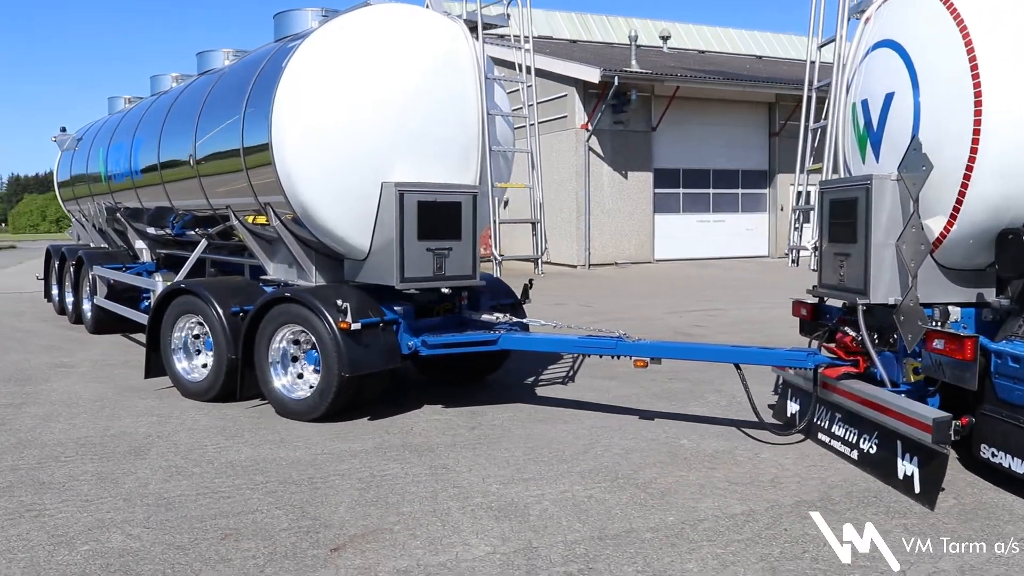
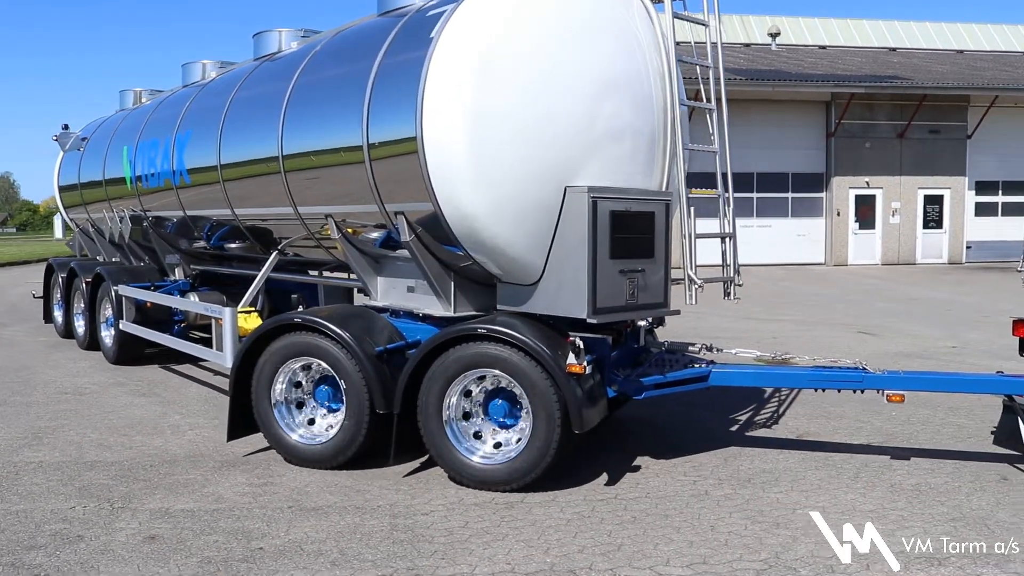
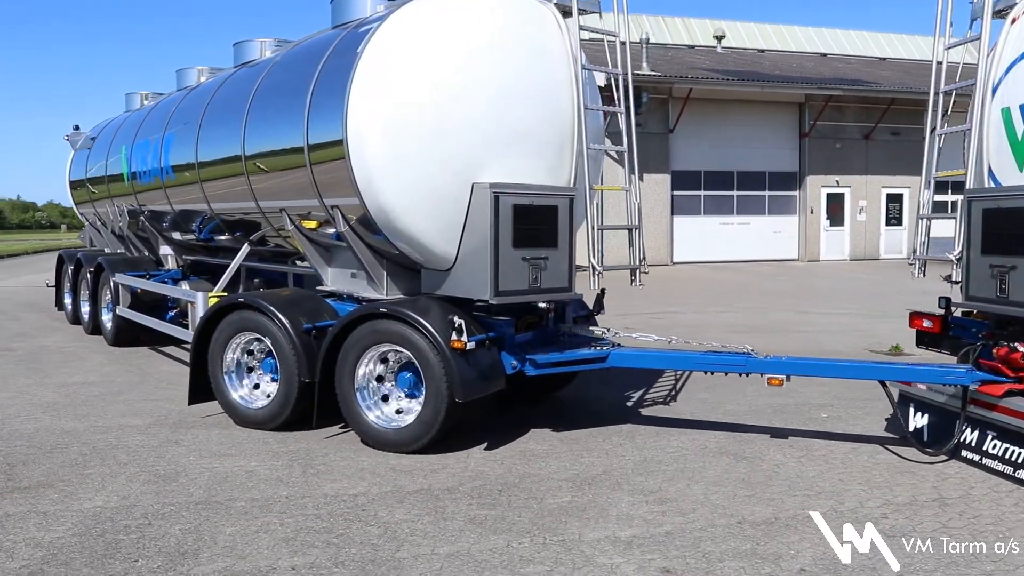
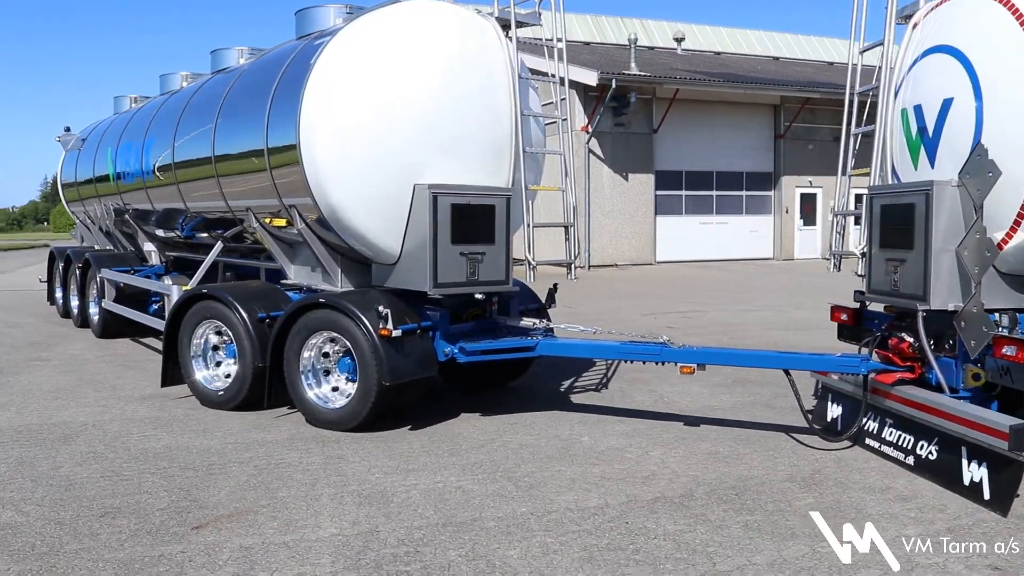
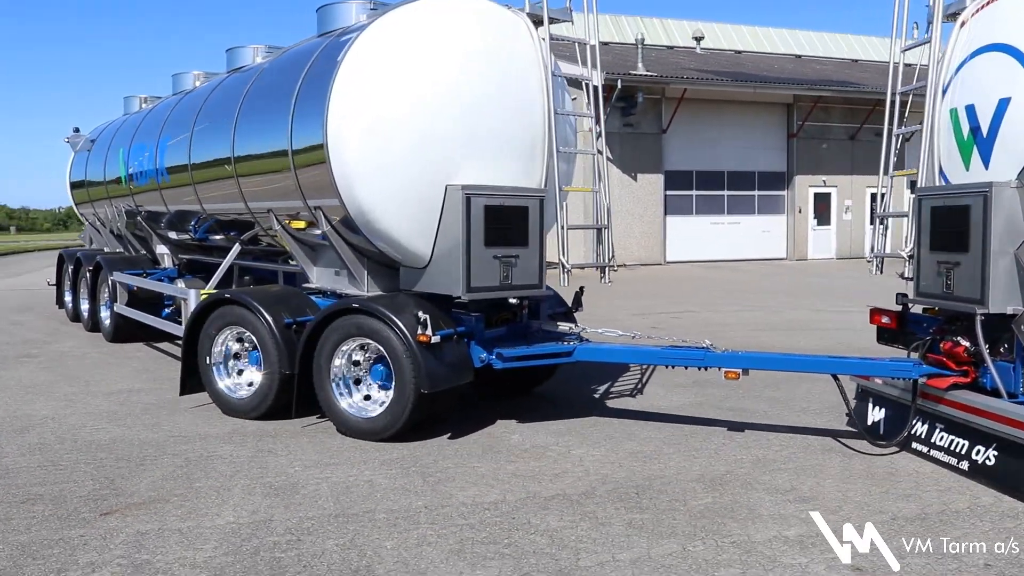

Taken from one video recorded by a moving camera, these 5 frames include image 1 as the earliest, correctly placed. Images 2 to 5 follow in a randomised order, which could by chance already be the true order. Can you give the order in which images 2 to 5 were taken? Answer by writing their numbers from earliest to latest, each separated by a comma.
4, 5, 3, 2
